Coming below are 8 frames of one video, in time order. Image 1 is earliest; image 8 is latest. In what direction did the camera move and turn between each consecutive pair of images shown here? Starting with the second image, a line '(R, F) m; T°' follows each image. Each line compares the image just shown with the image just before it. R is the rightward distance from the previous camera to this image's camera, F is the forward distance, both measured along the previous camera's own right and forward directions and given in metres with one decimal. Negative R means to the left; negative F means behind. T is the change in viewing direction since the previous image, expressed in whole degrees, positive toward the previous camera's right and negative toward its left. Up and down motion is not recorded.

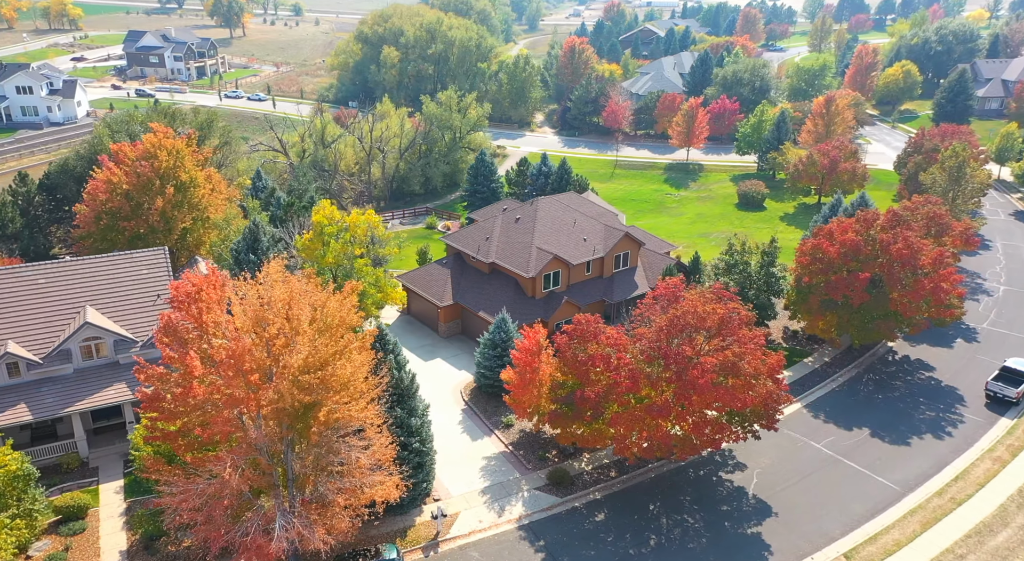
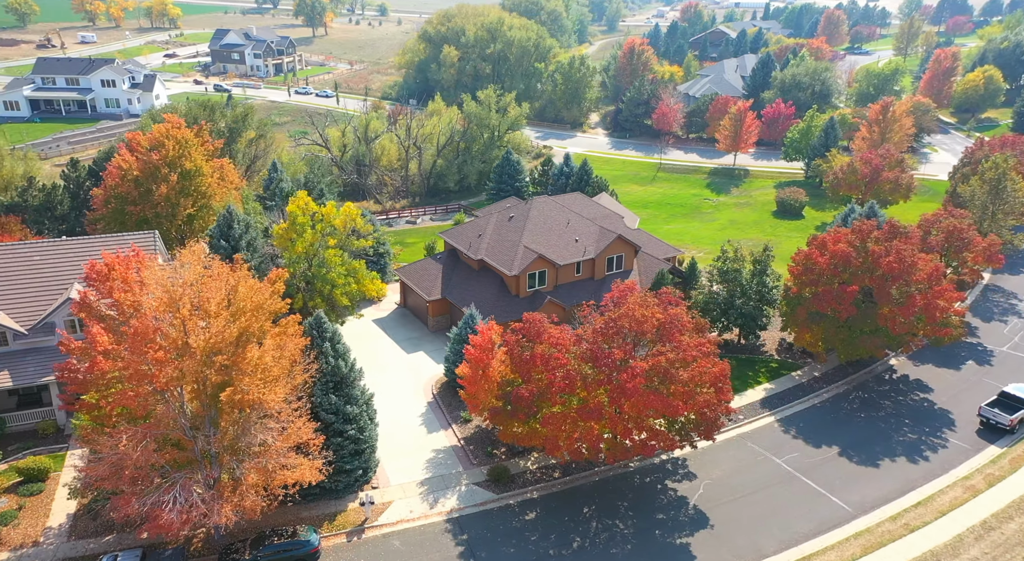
(+4.7, +0.2) m; -5°
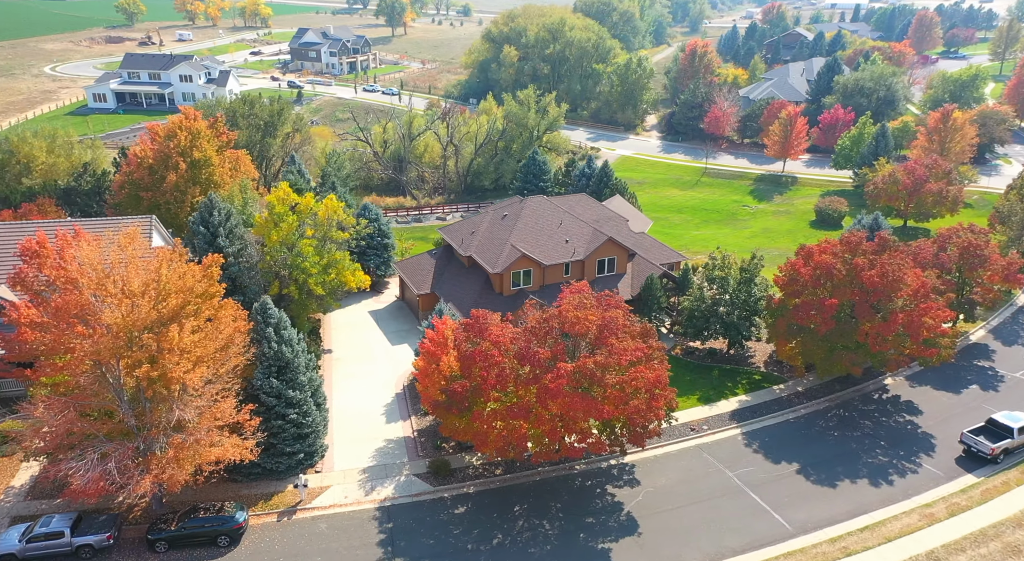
(+4.7, +0.1) m; -5°
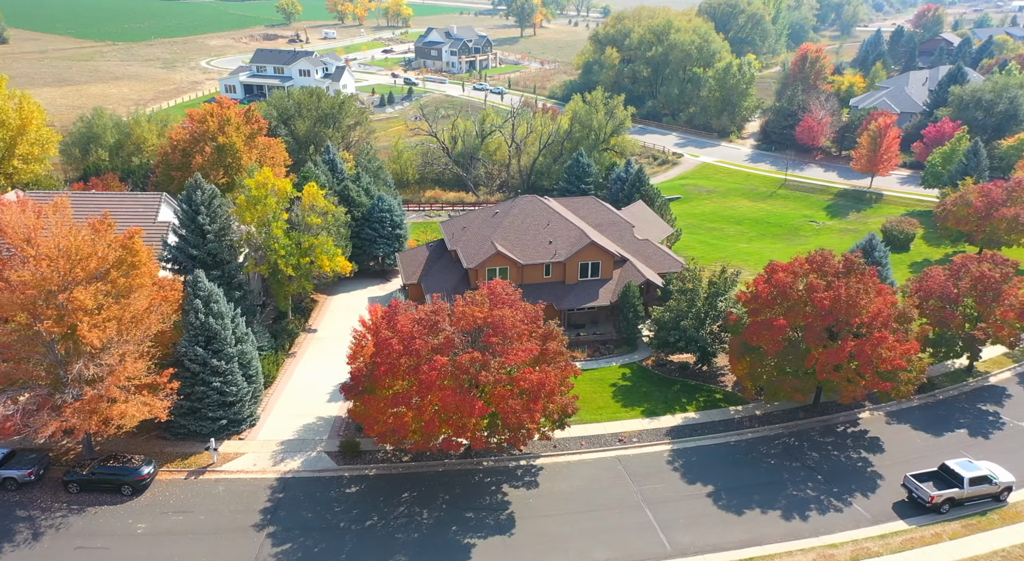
(+8.0, +0.4) m; -9°
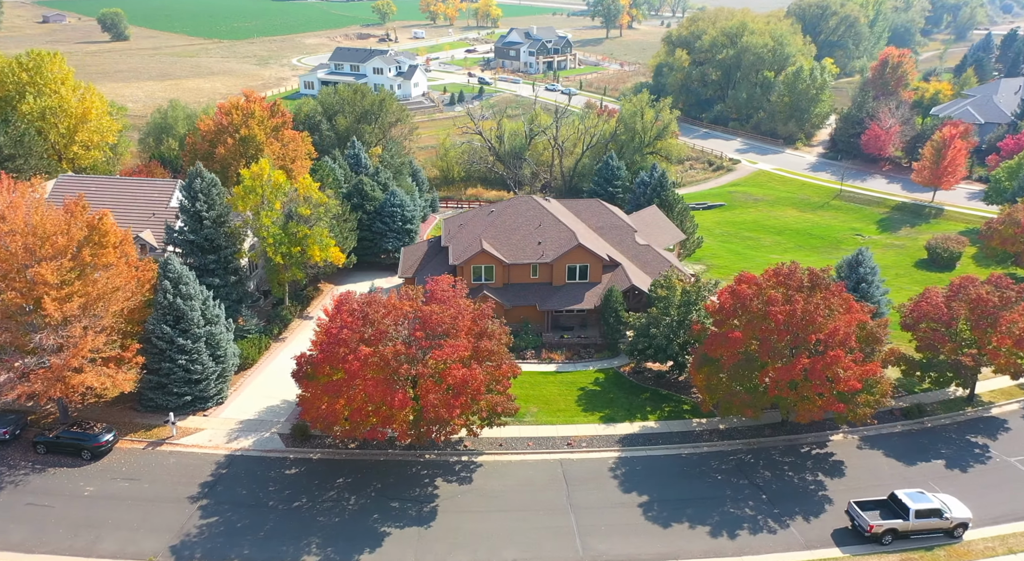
(+5.2, +0.1) m; -6°
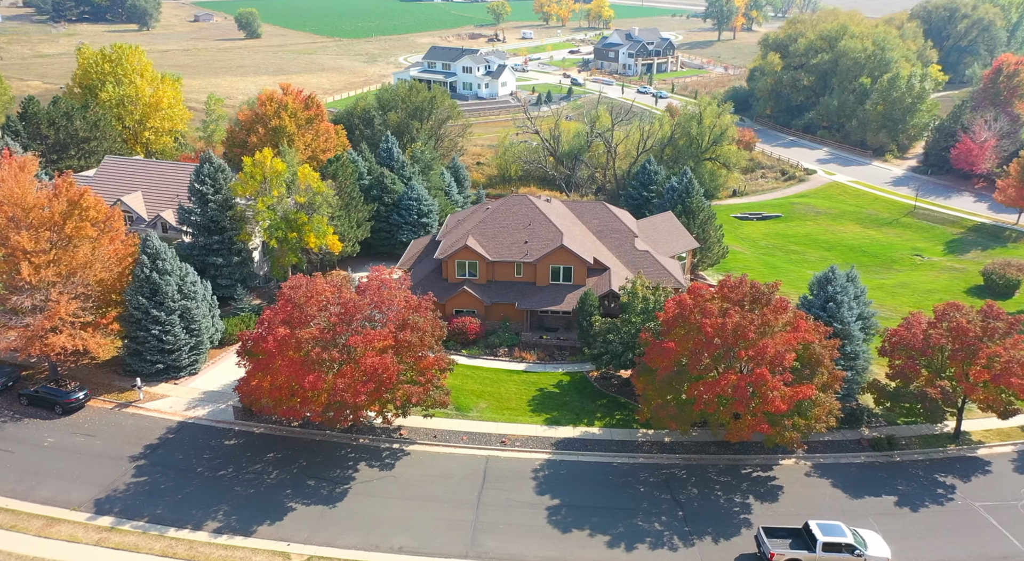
(+6.6, +0.2) m; -8°
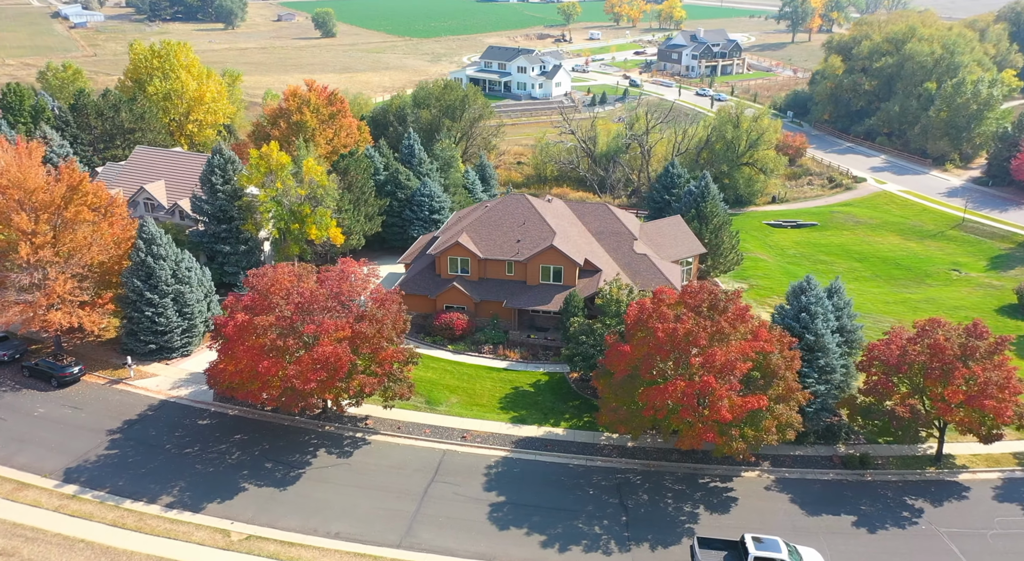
(+4.1, -0.1) m; -5°
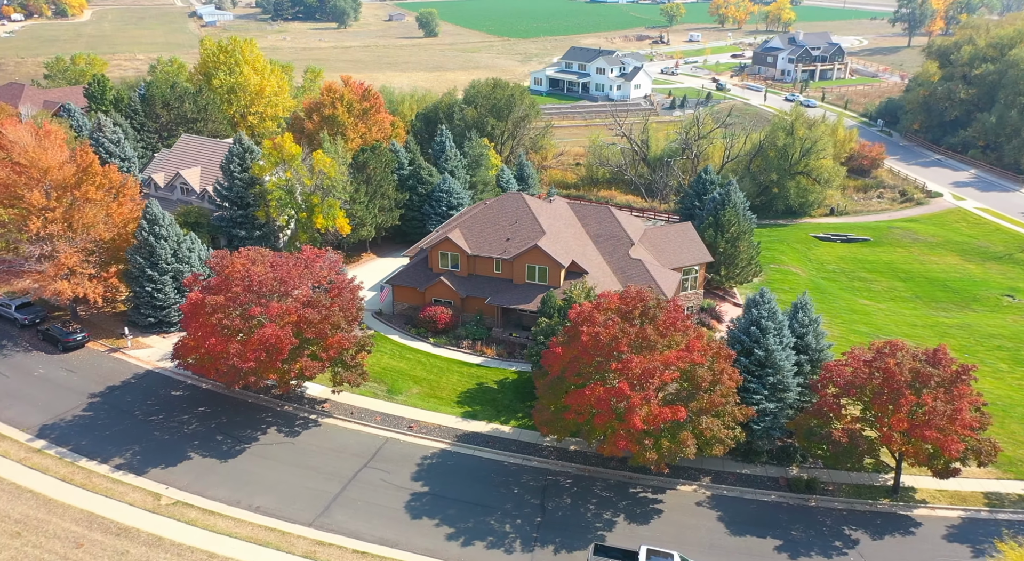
(+5.9, -0.1) m; -7°
